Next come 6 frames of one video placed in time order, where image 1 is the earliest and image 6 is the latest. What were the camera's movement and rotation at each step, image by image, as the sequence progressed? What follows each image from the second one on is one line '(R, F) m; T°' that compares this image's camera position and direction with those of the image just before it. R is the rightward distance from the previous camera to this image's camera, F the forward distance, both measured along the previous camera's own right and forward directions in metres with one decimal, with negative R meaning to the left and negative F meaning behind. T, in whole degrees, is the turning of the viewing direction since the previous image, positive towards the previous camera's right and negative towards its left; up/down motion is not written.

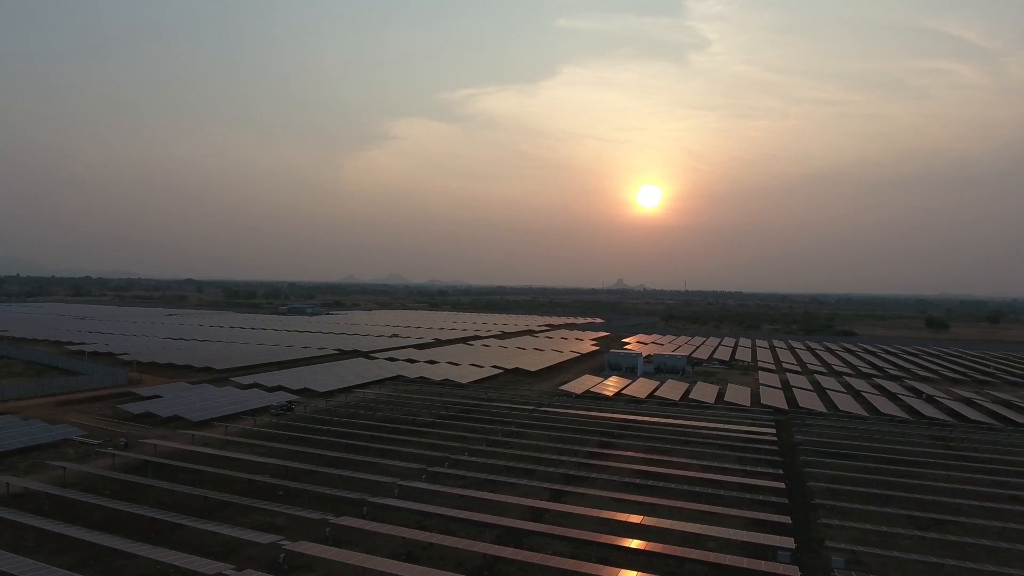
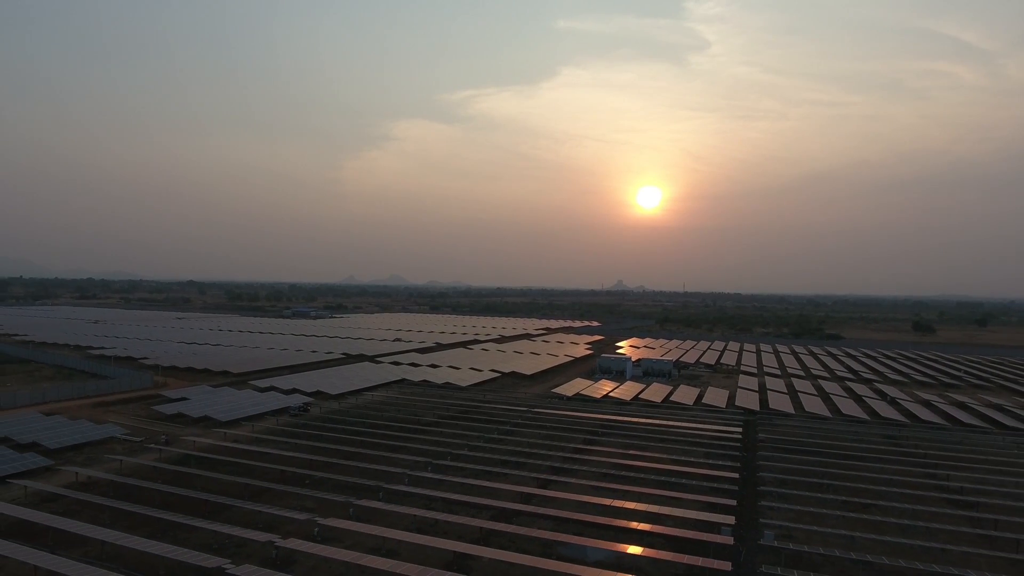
(+0.1, -1.7) m; 0°
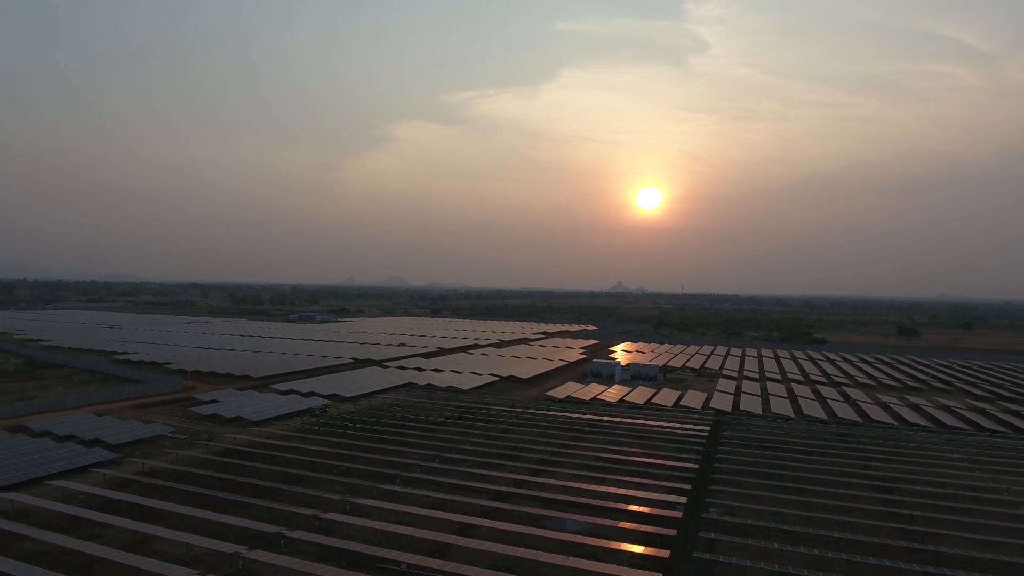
(+0.1, -2.2) m; 0°
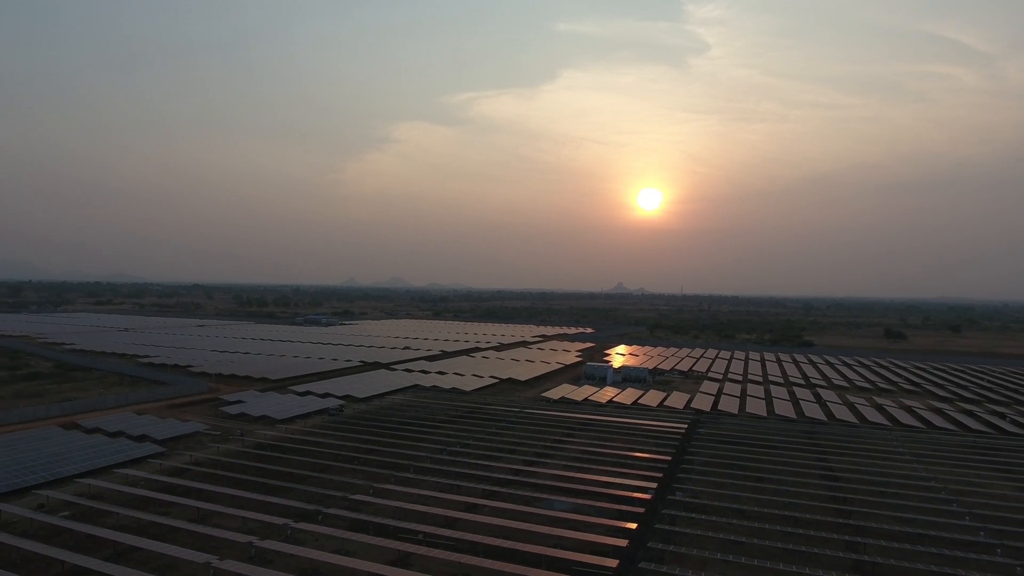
(+0.1, -2.1) m; 0°
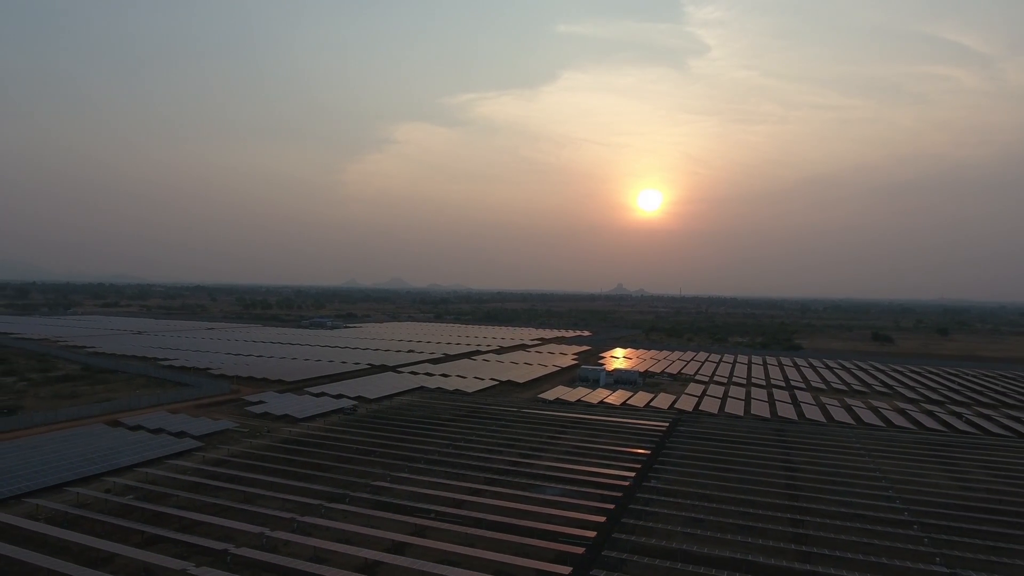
(+0.1, -2.2) m; 0°
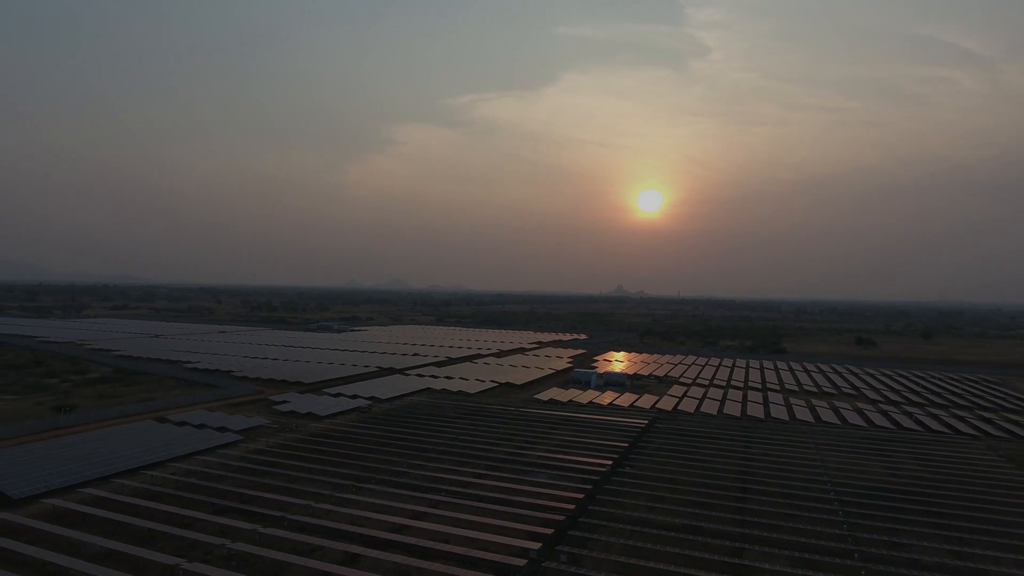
(+0.1, -3.0) m; 0°
